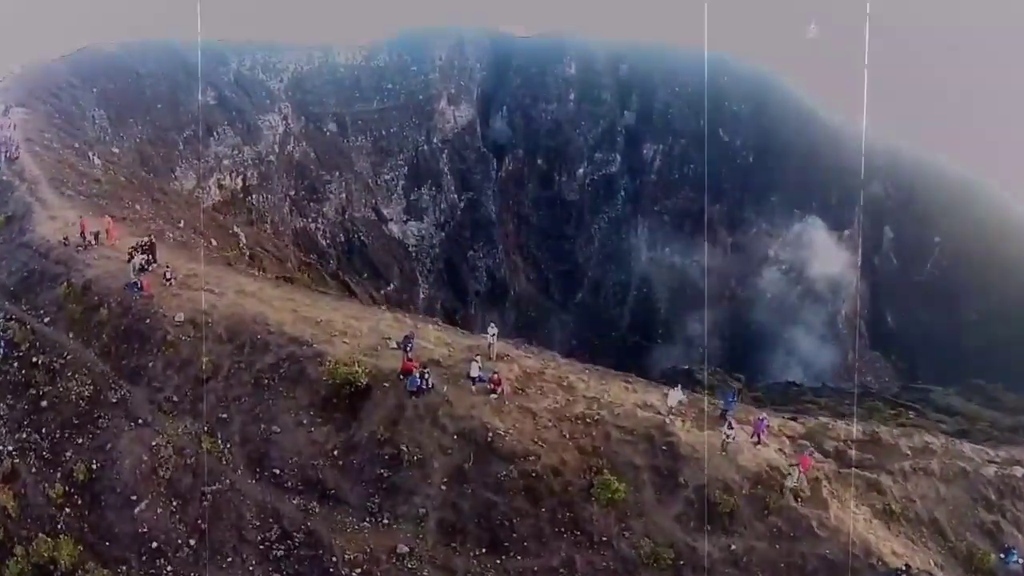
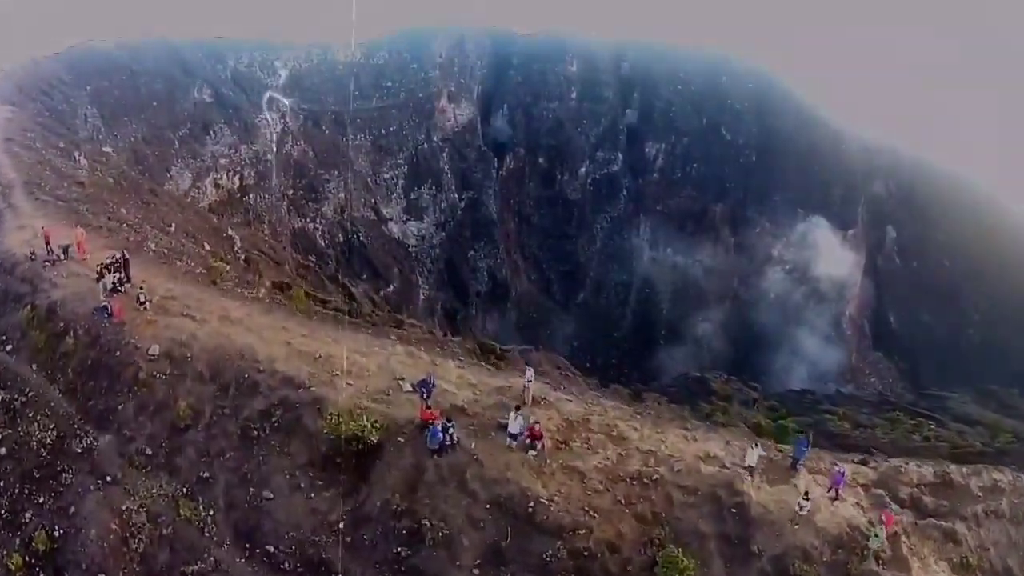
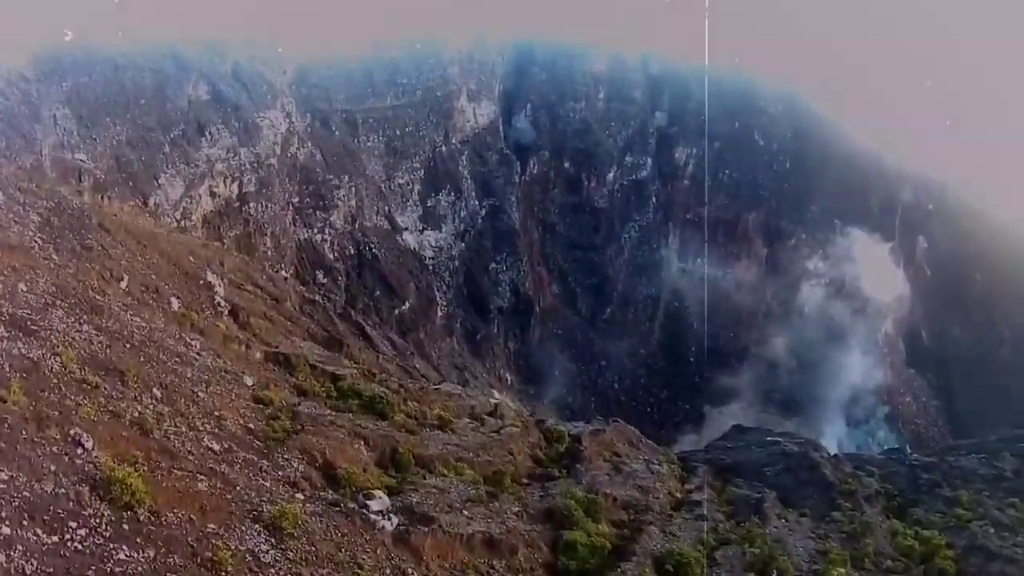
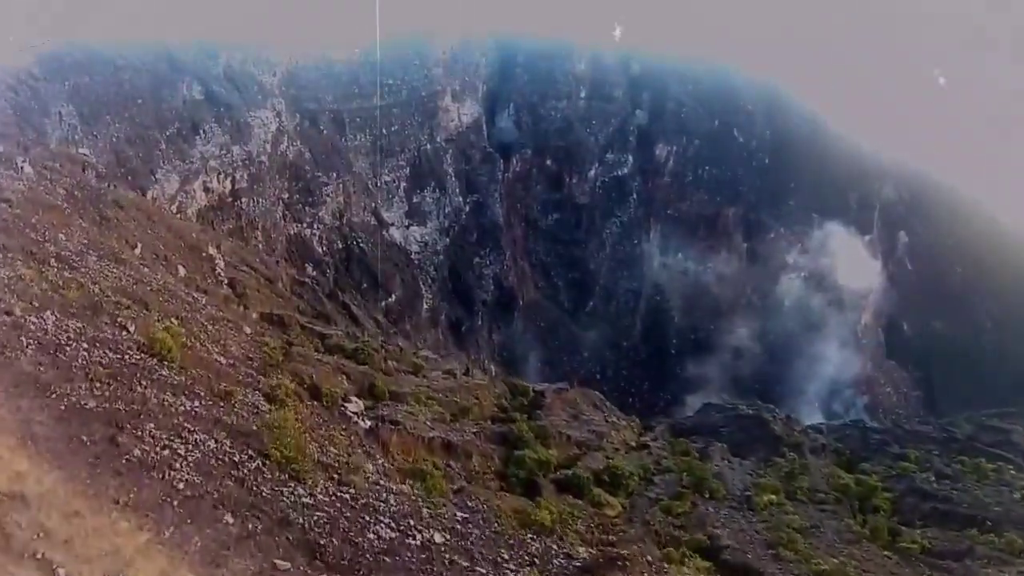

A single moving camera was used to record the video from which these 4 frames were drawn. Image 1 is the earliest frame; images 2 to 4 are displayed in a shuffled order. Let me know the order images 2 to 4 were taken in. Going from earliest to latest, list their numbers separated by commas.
2, 4, 3
